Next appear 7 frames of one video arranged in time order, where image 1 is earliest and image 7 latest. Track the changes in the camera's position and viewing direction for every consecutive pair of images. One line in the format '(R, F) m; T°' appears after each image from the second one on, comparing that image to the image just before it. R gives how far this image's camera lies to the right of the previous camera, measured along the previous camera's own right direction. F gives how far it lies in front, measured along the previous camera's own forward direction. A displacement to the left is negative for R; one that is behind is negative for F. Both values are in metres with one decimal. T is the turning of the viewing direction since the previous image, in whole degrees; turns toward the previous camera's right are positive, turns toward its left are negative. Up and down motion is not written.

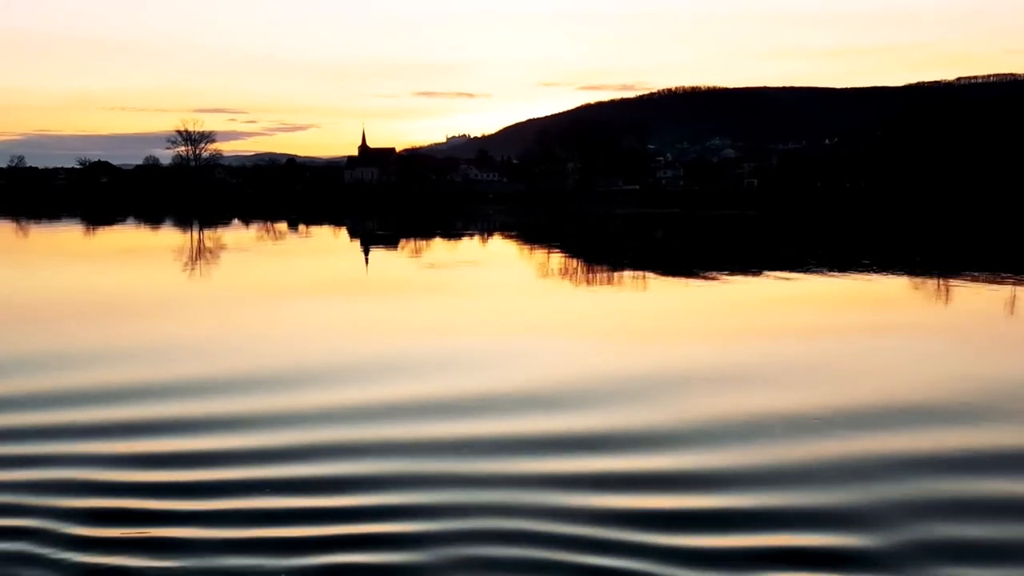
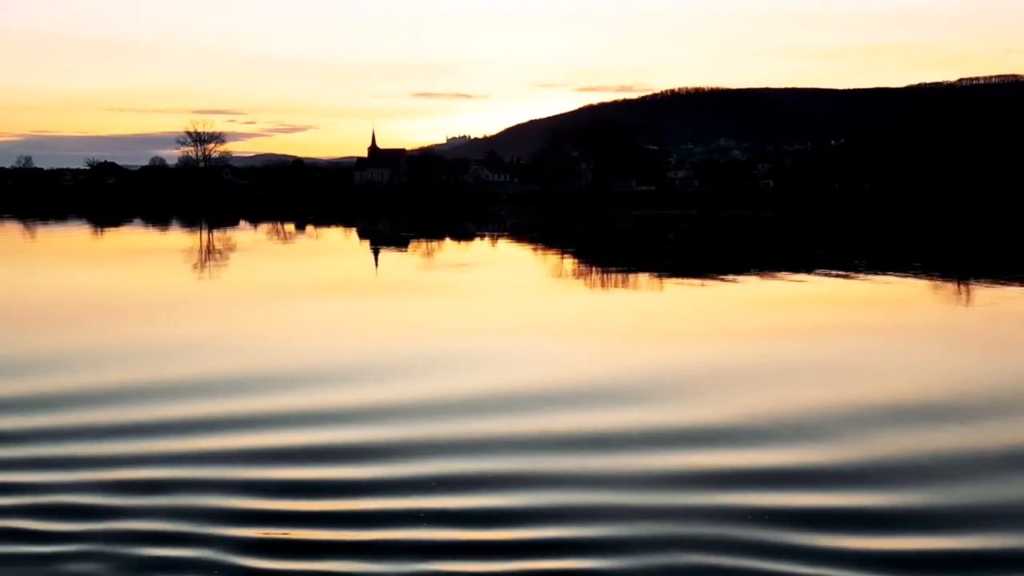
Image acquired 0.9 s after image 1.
(-0.4, 0.0) m; 0°
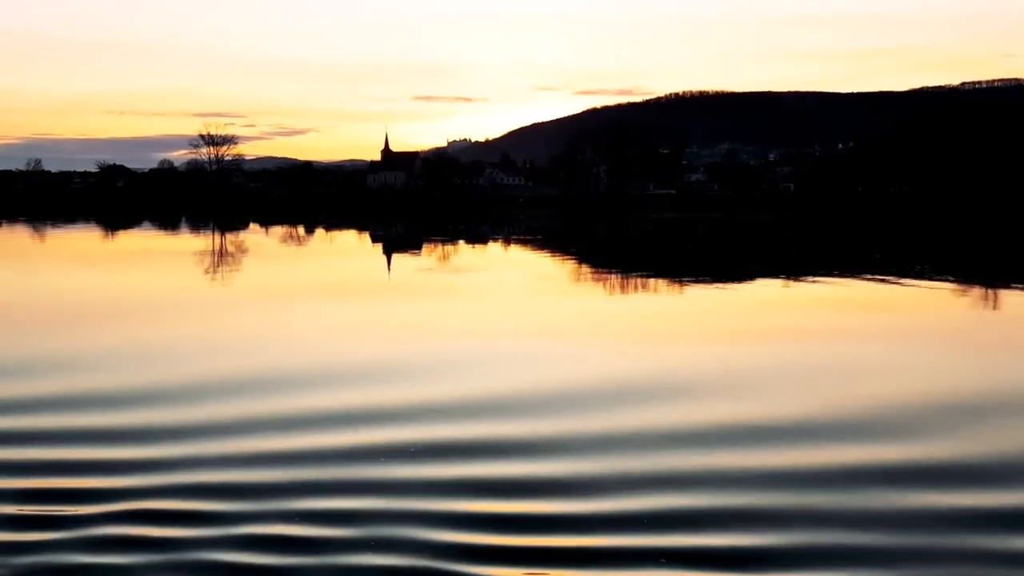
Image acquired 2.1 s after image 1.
(-0.5, 0.0) m; 0°
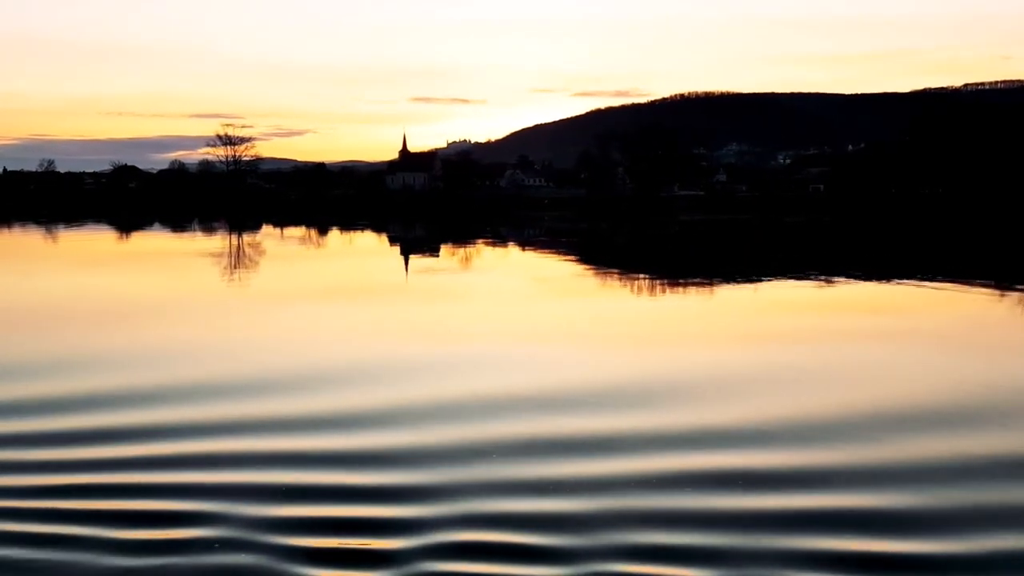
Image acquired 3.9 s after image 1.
(-0.8, 0.0) m; 0°
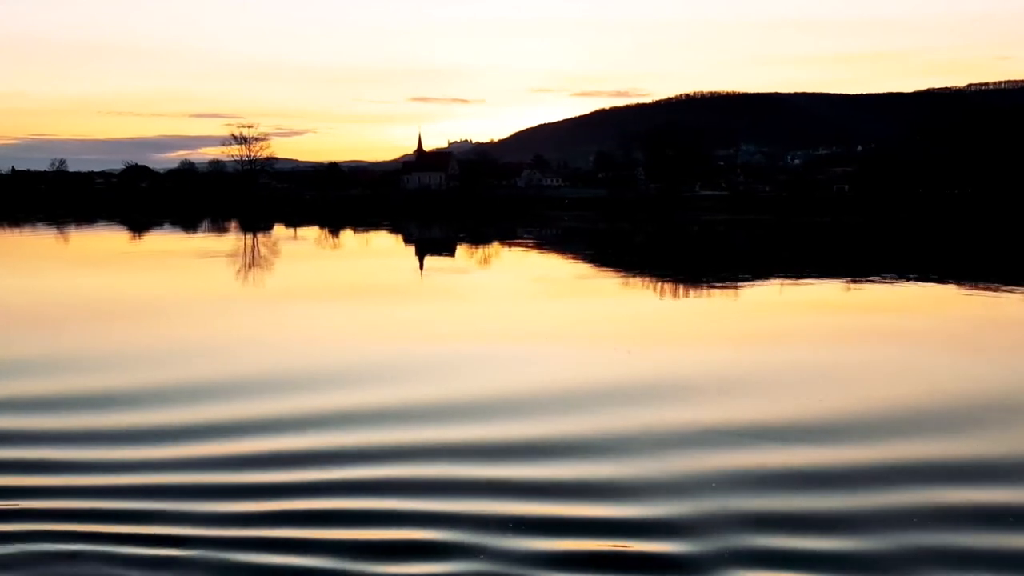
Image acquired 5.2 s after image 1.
(-0.6, 0.0) m; 0°
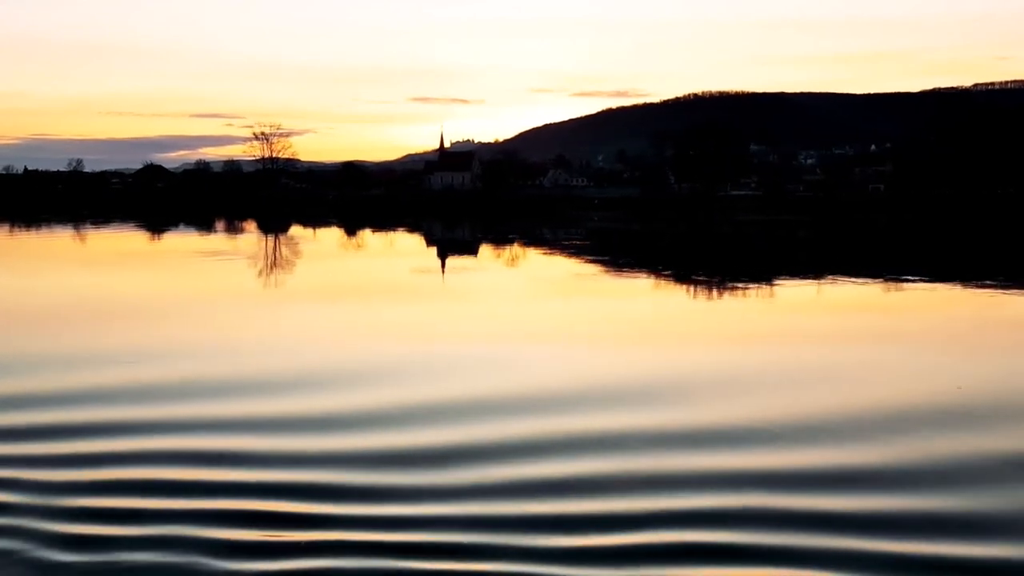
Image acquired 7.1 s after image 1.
(-0.9, 0.0) m; 0°
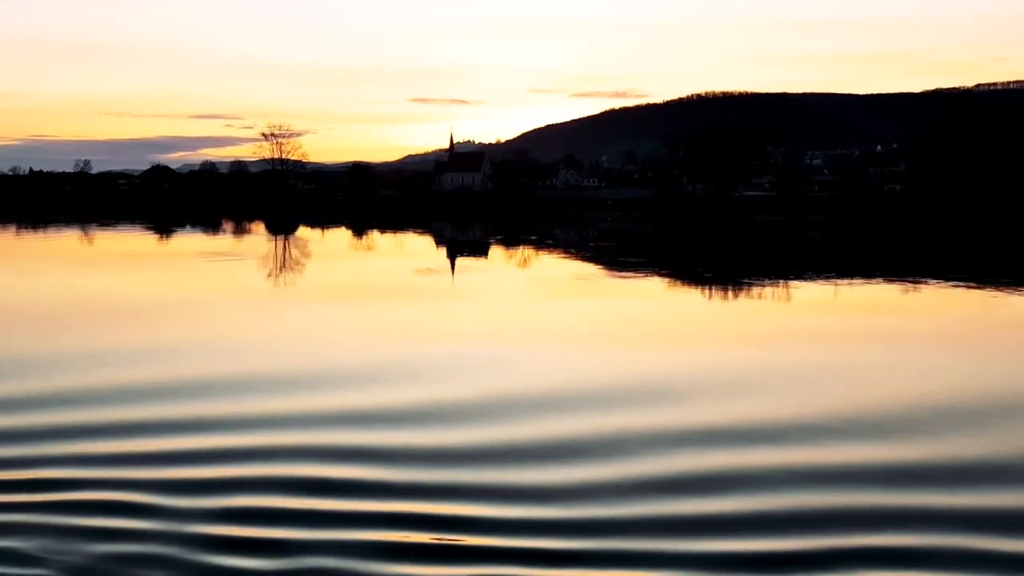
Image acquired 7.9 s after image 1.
(-0.4, 0.0) m; 0°
